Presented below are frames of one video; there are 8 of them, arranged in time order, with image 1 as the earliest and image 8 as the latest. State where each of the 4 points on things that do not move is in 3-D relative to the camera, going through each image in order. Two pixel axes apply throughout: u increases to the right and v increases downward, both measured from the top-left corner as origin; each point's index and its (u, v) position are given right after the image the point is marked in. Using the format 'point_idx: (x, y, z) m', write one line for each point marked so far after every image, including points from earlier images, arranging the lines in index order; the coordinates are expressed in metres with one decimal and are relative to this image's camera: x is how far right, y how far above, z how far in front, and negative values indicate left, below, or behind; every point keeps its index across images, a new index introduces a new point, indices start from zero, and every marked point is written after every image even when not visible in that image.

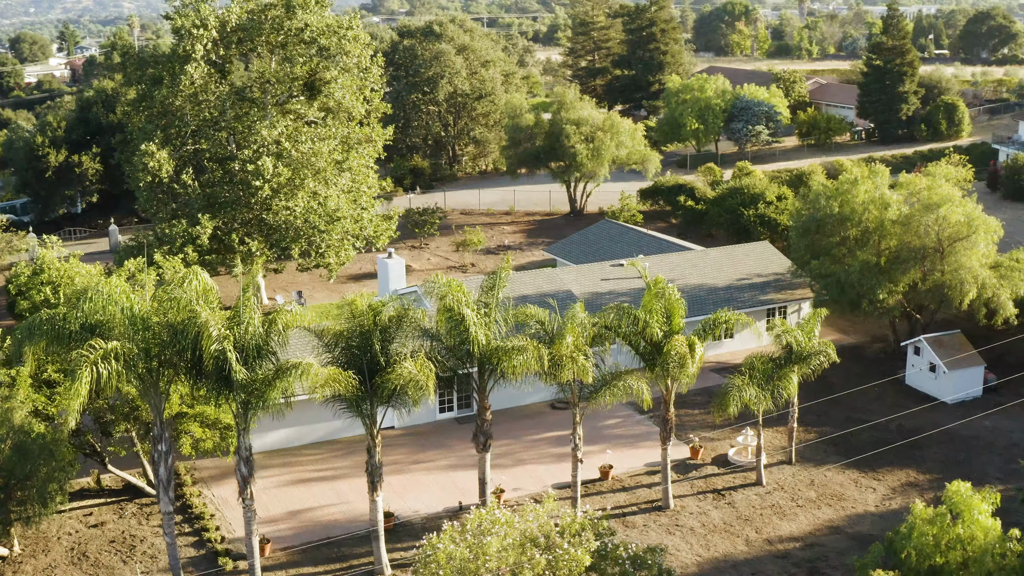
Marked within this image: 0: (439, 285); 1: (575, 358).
0: (-1.3, 0.0, +18.1) m
1: (+1.1, -1.3, +18.3) m
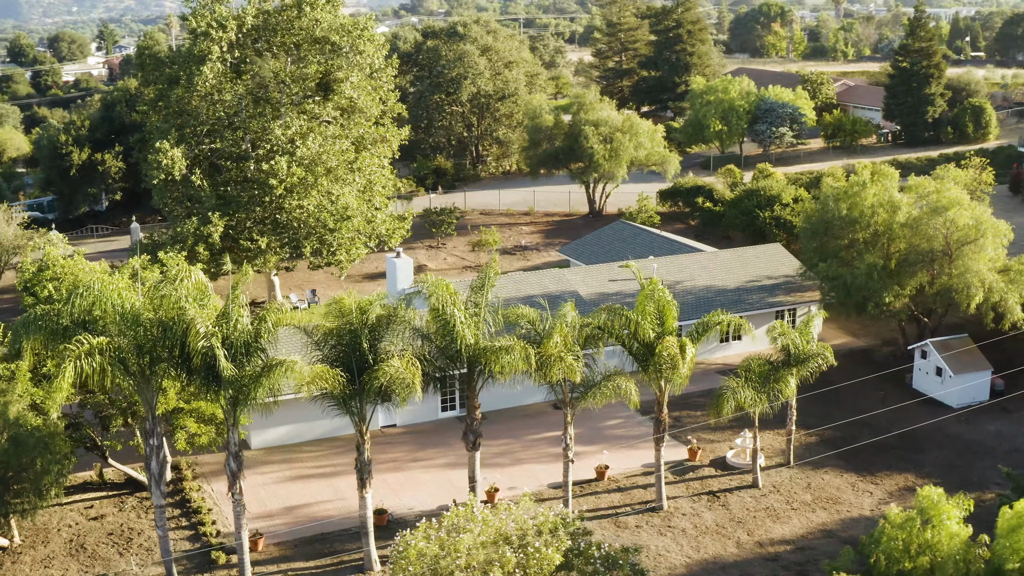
0: (-1.5, 0.0, +18.2) m
1: (+0.9, -1.3, +18.3) m
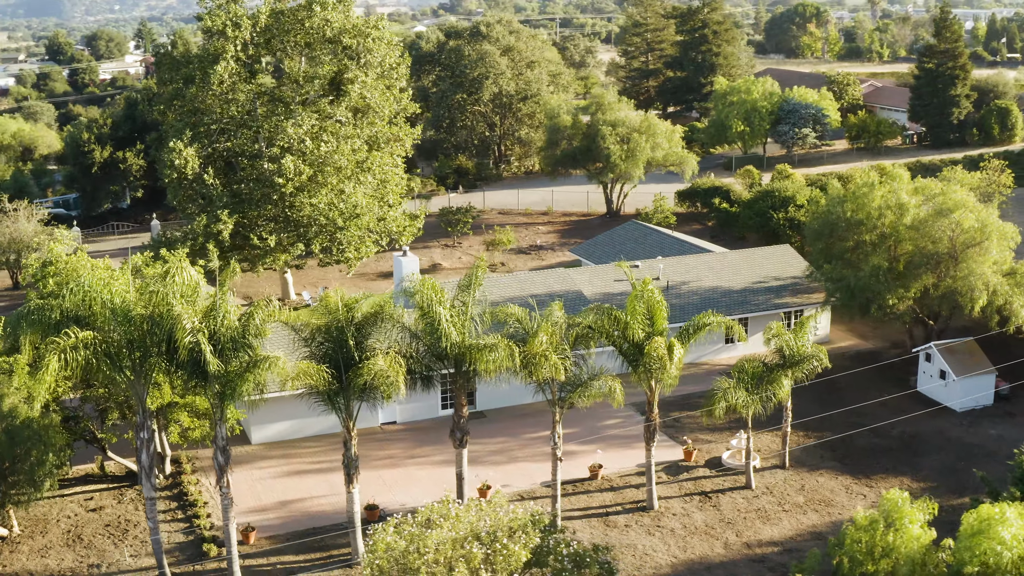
0: (-1.8, +0.1, +18.3) m
1: (+0.7, -1.3, +18.4) m
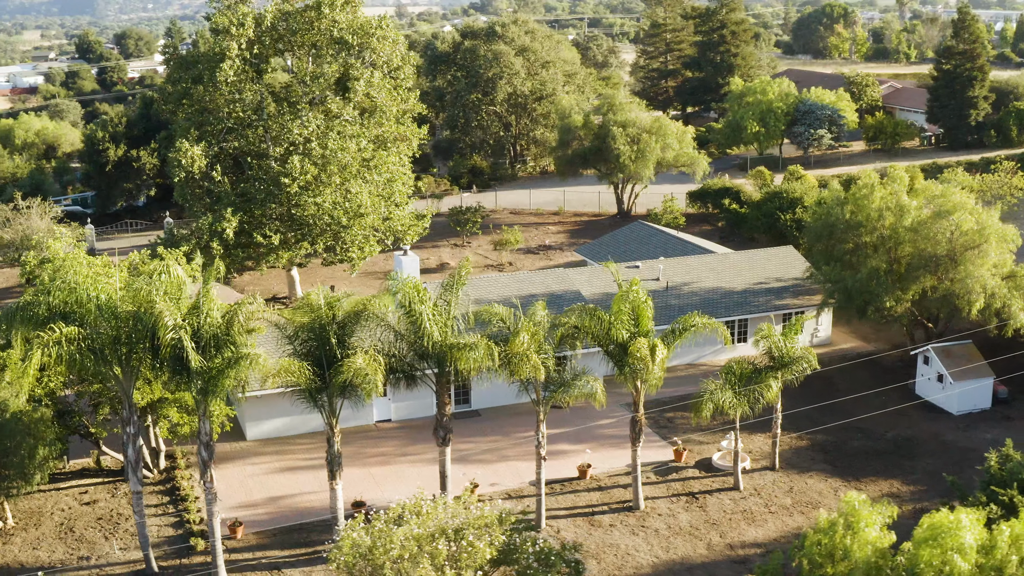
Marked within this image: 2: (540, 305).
0: (-2.1, +0.1, +18.5) m
1: (+0.3, -1.3, +18.5) m
2: (+0.5, -0.3, +19.5) m
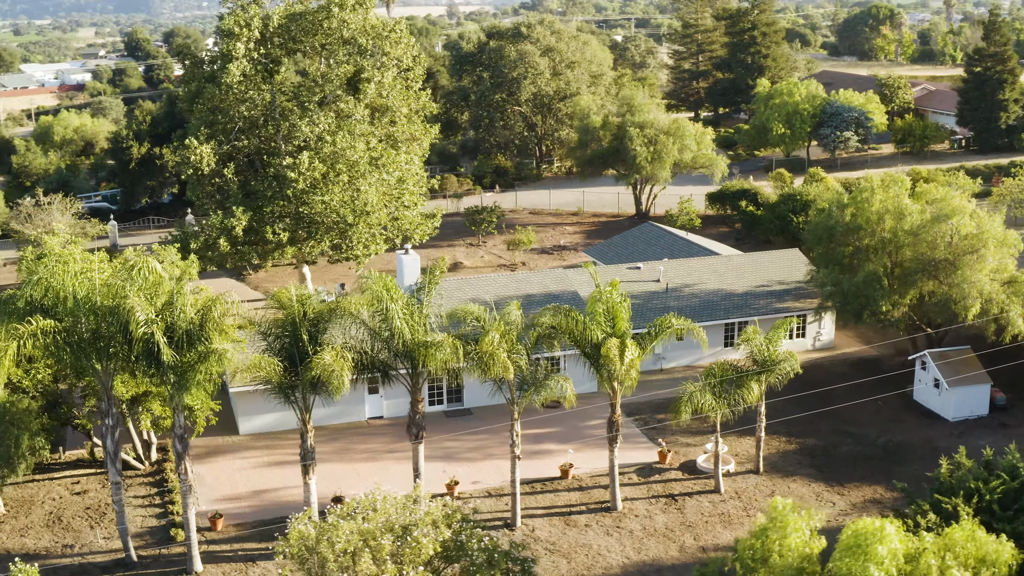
0: (-2.6, +0.1, +18.7) m
1: (-0.2, -1.3, +18.7) m
2: (0.0, -0.3, +19.6) m
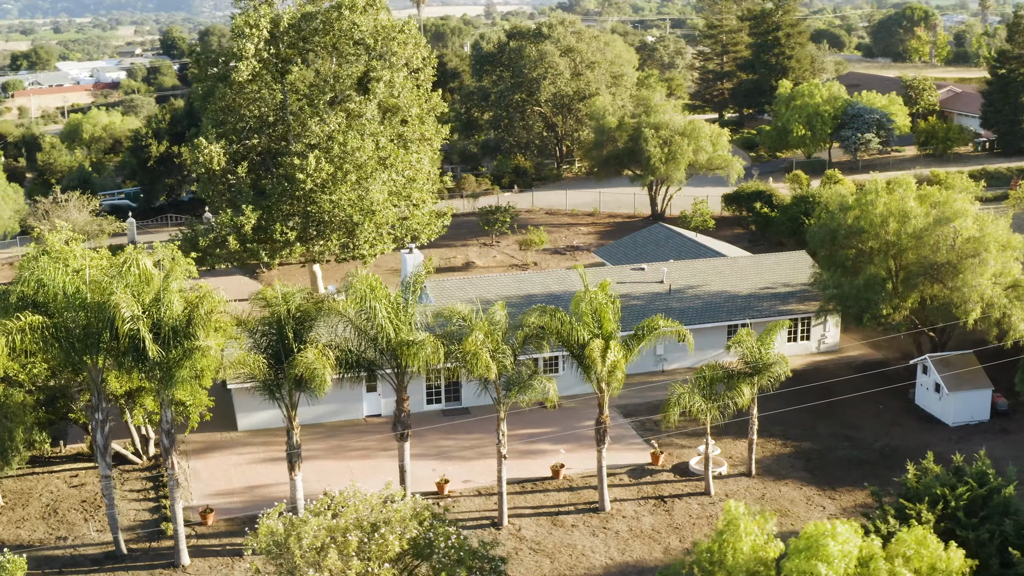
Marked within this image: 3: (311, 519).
0: (-2.9, +0.2, +18.8) m
1: (-0.5, -1.3, +18.7) m
2: (-0.2, -0.3, +19.7) m
3: (-2.8, -3.2, +13.9) m
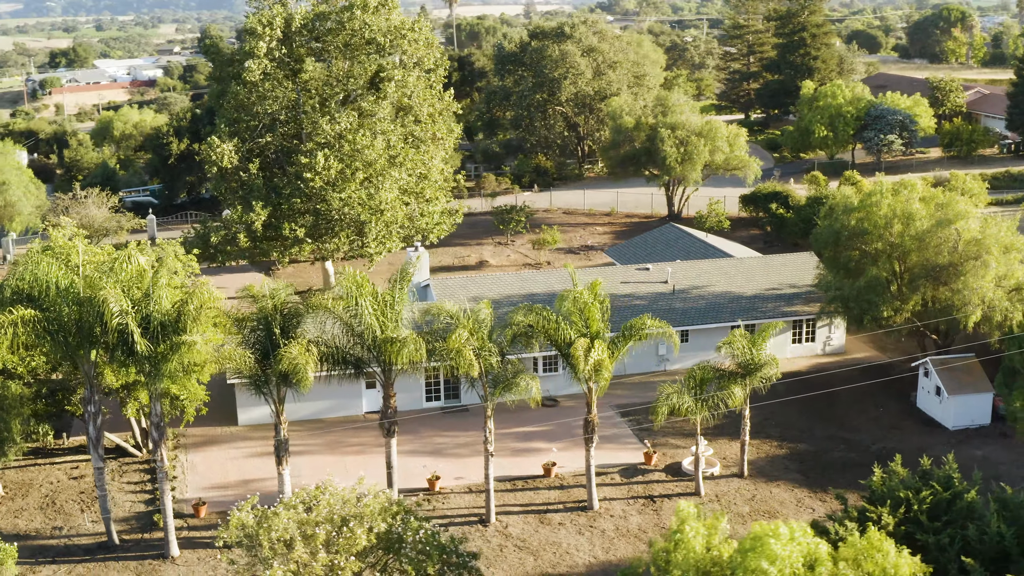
0: (-3.2, +0.2, +19.0) m
1: (-0.8, -1.2, +18.9) m
2: (-0.5, -0.3, +19.8) m
3: (-3.3, -3.2, +14.1) m
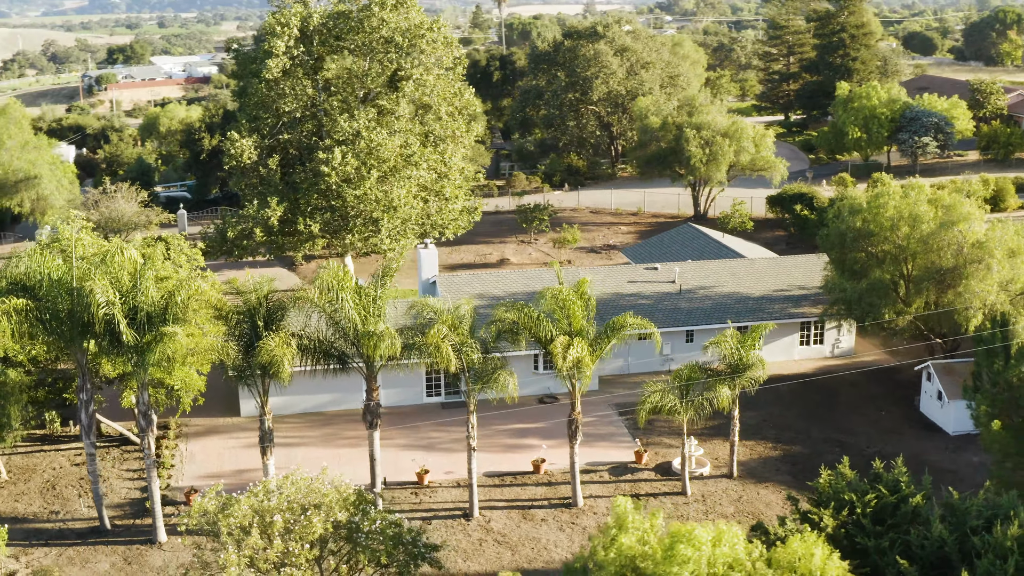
0: (-3.6, +0.3, +19.4) m
1: (-1.3, -1.2, +19.1) m
2: (-0.9, -0.2, +20.0) m
3: (-3.9, -3.1, +14.4) m
